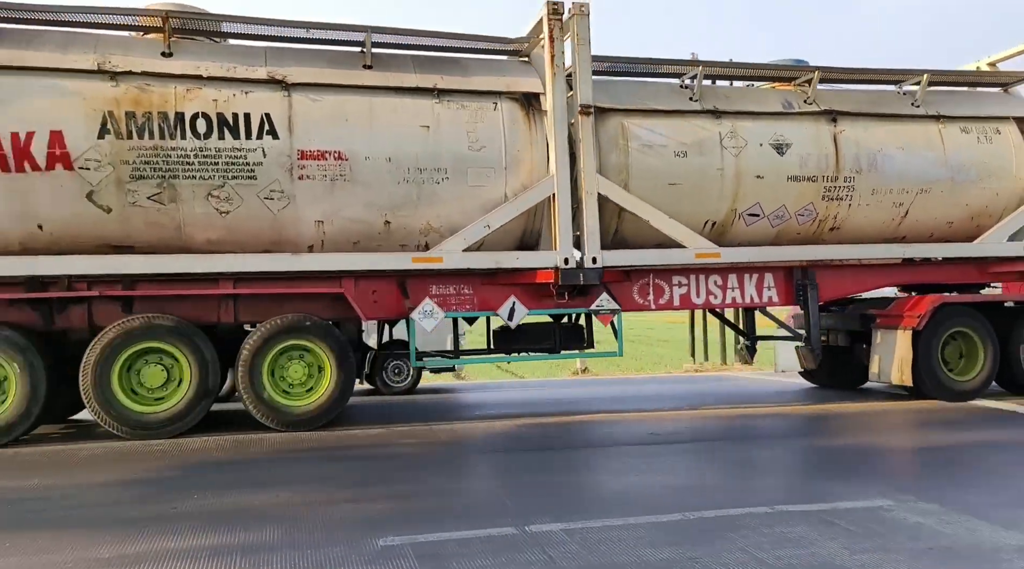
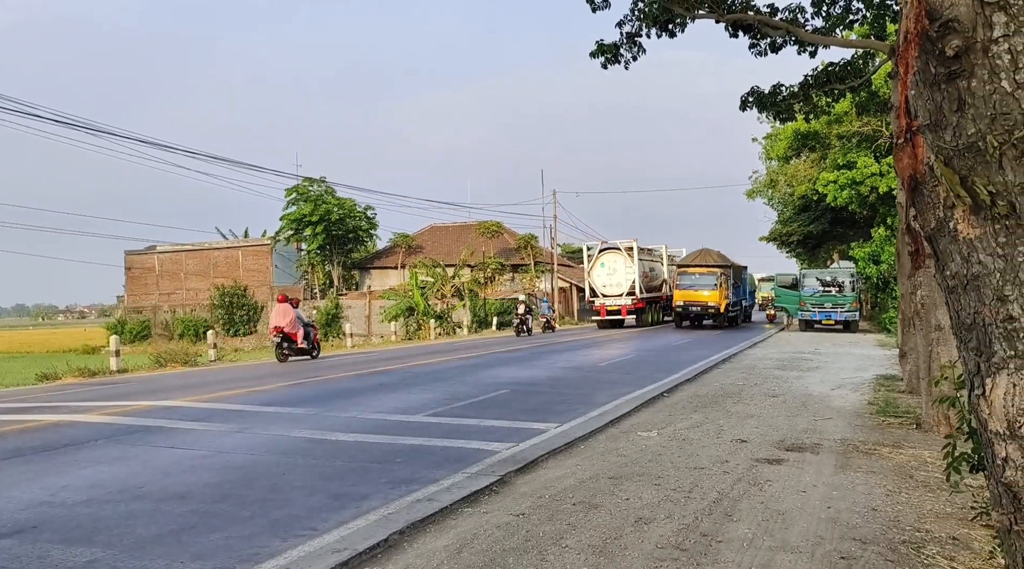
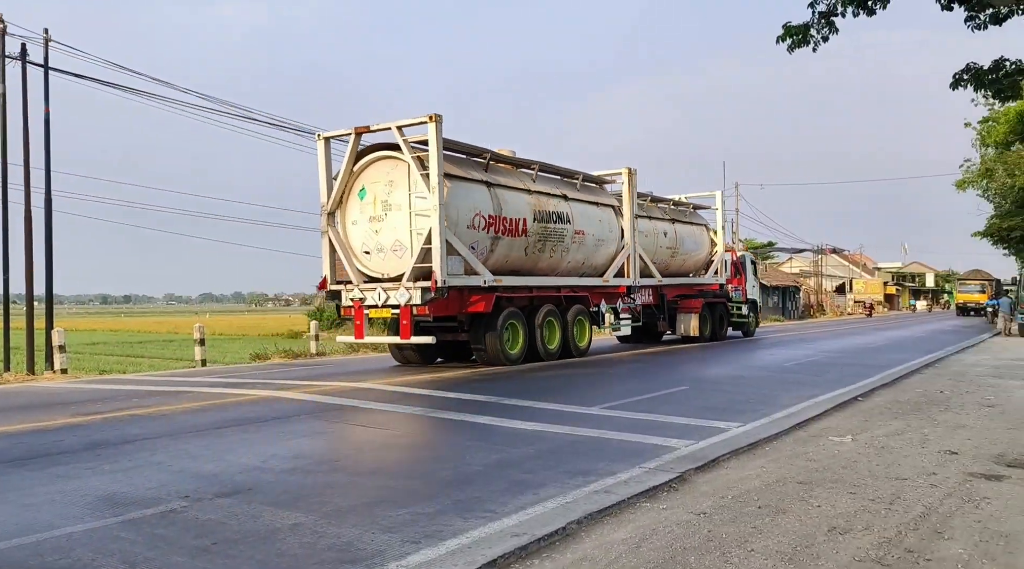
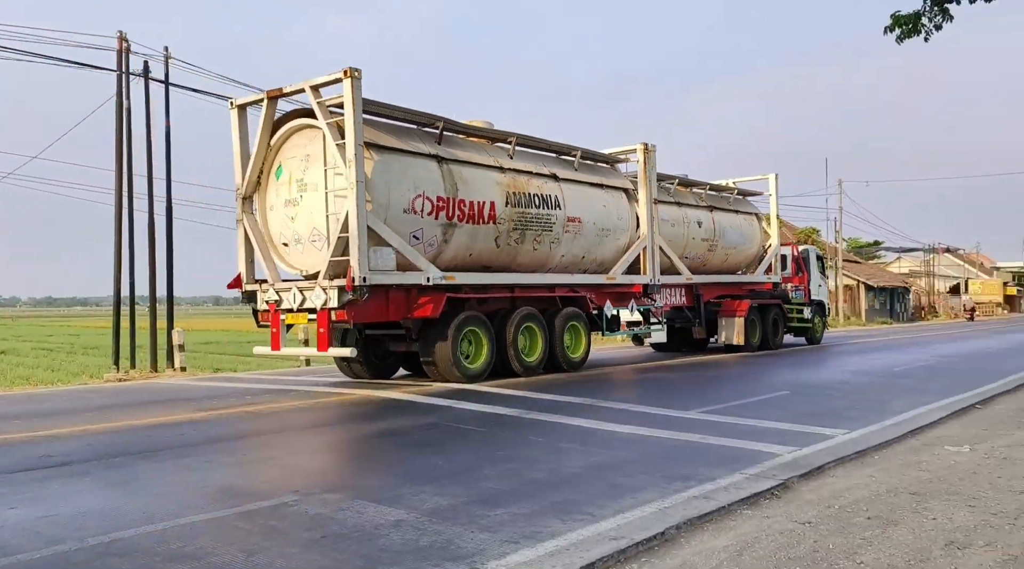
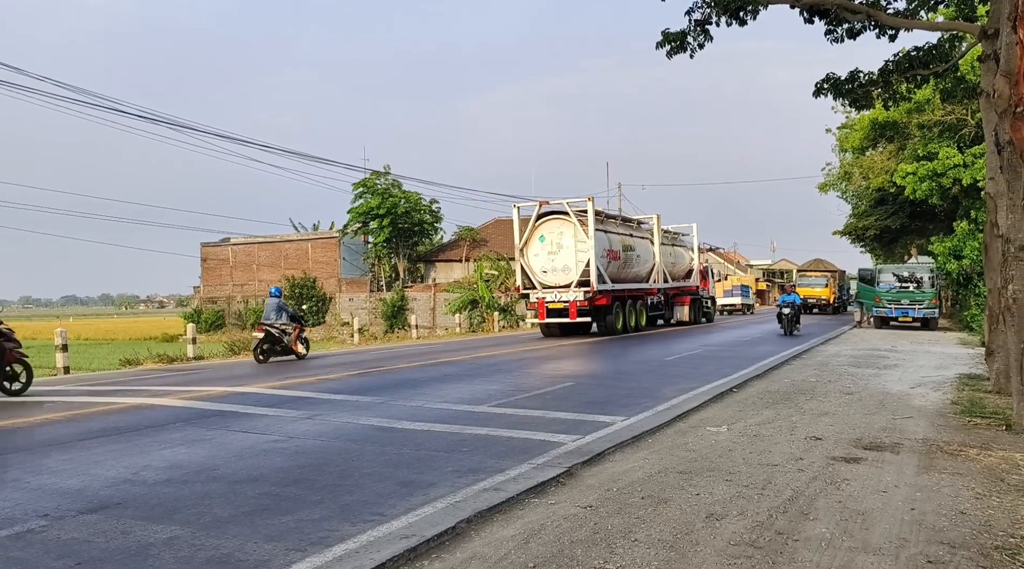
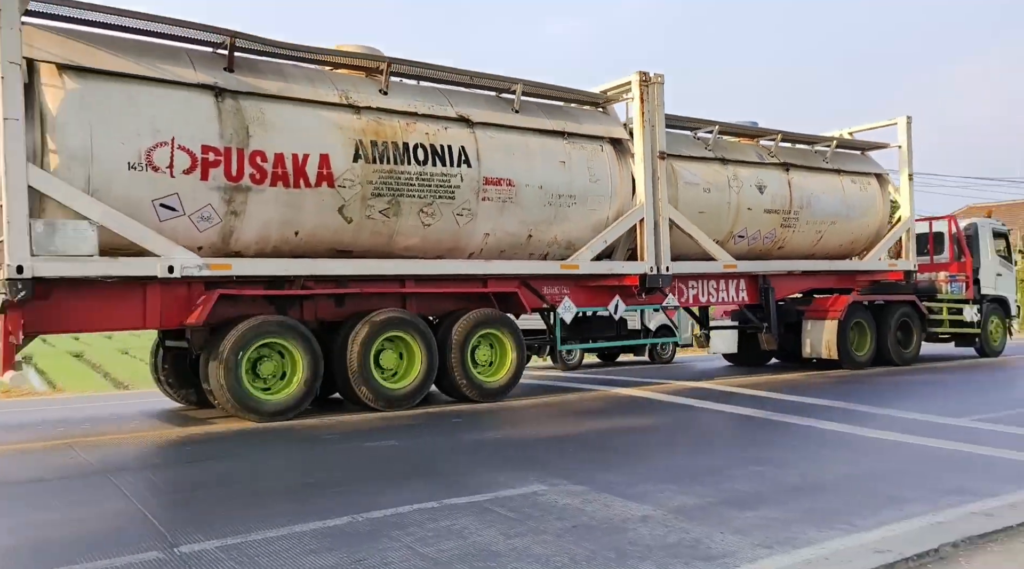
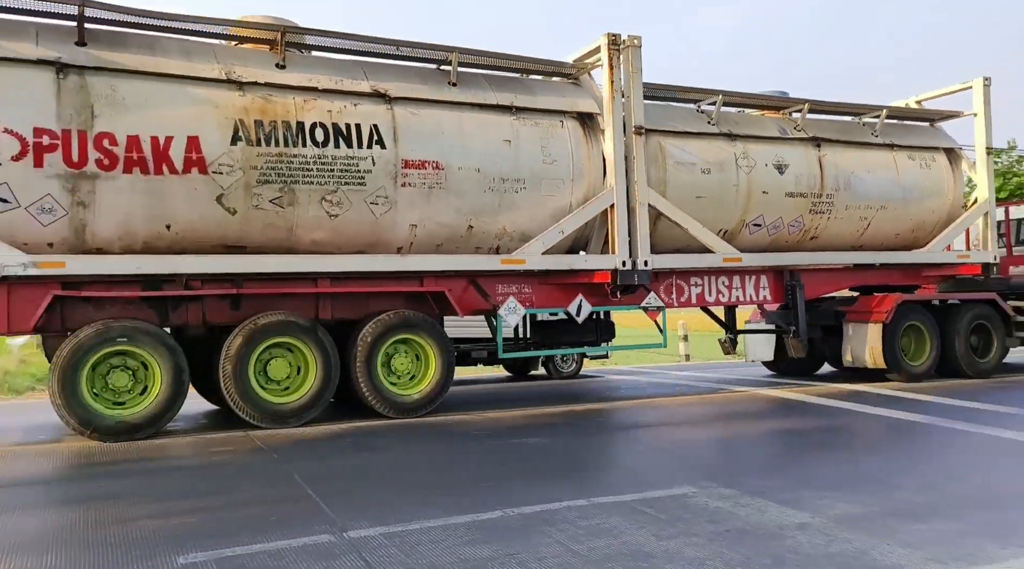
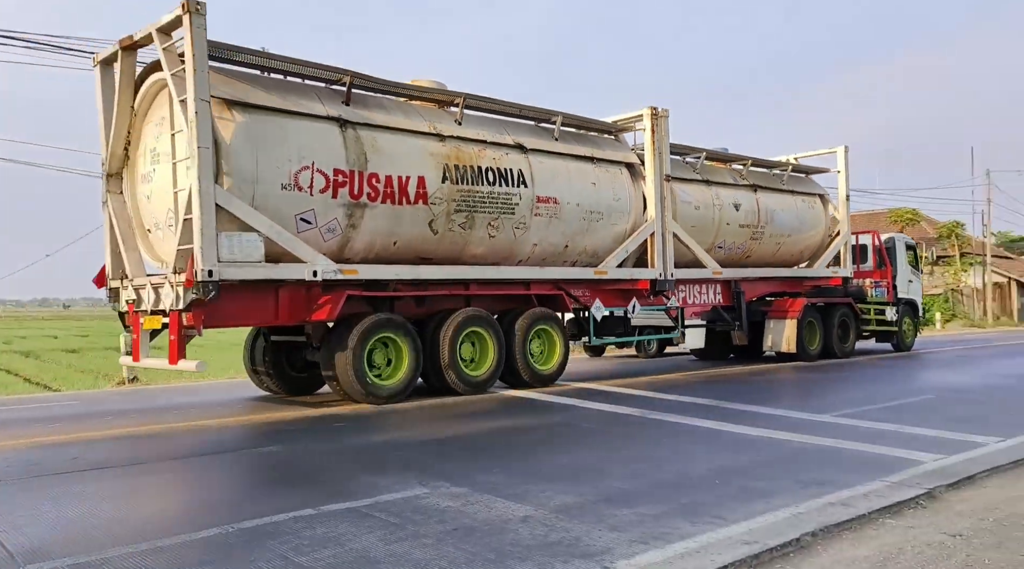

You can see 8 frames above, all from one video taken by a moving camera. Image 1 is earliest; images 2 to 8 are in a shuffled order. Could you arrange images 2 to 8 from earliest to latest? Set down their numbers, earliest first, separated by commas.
7, 6, 8, 4, 3, 5, 2
